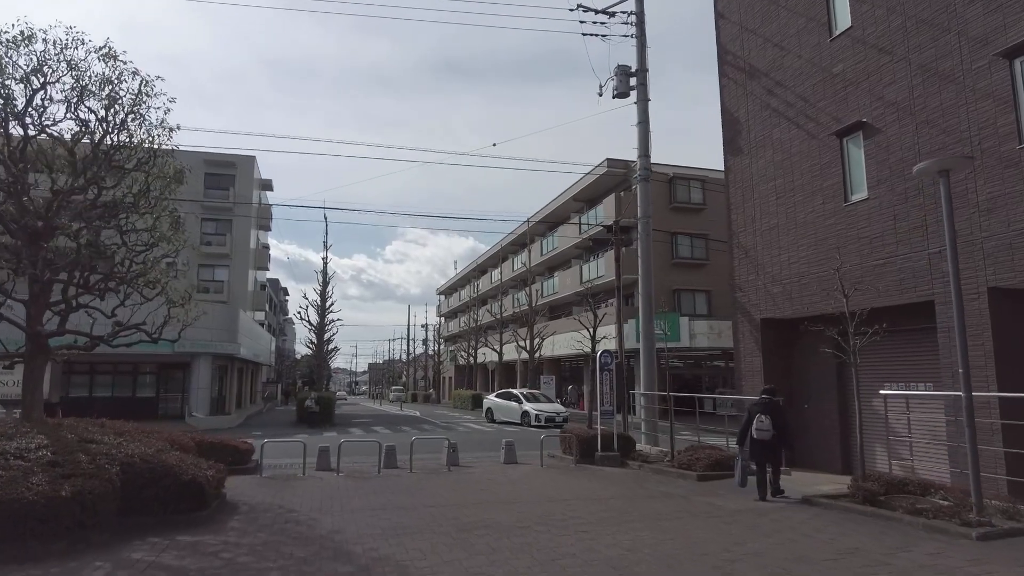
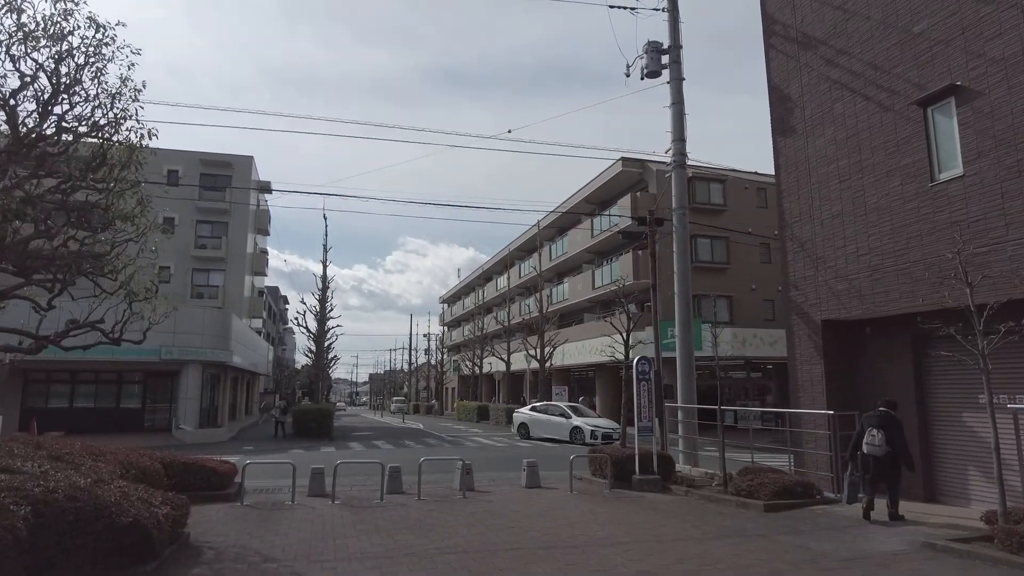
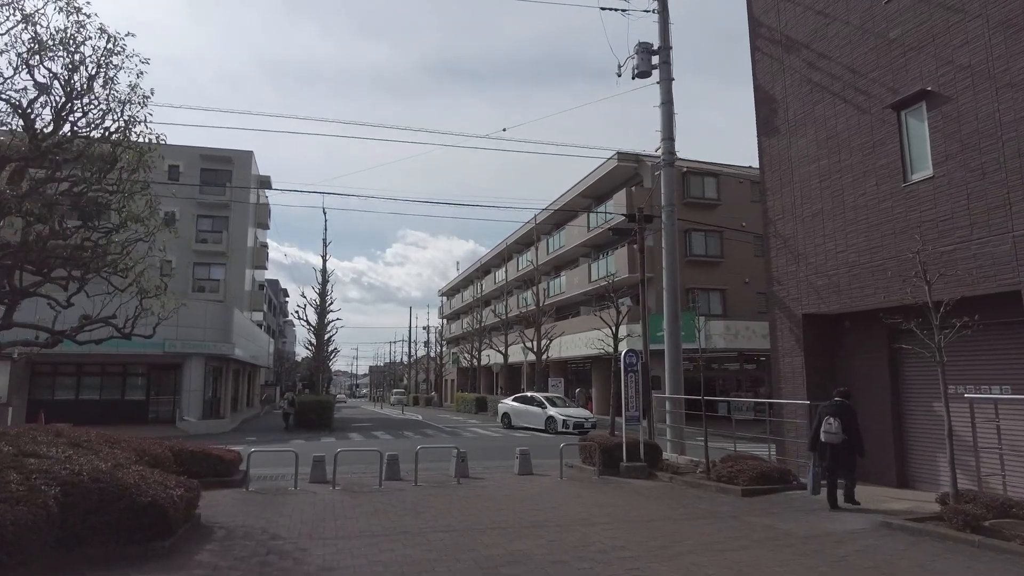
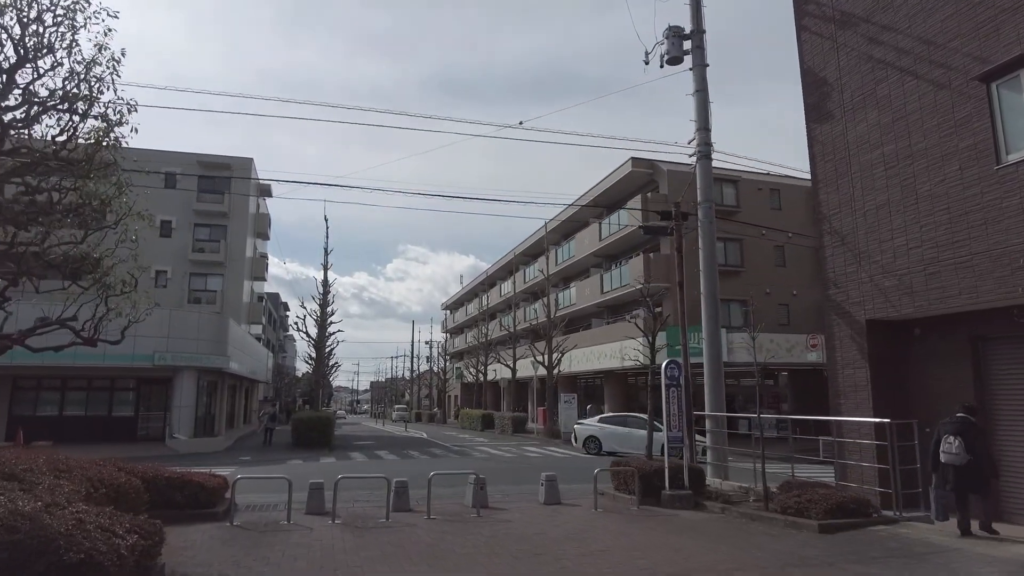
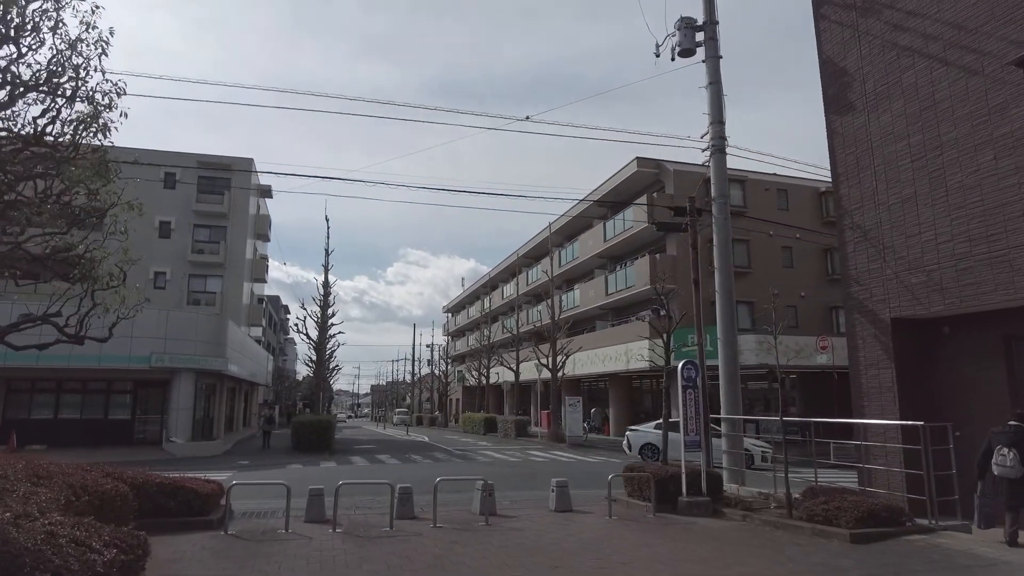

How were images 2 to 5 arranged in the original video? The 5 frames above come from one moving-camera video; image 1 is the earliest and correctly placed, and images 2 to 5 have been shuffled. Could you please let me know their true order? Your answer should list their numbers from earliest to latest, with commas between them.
3, 2, 4, 5
